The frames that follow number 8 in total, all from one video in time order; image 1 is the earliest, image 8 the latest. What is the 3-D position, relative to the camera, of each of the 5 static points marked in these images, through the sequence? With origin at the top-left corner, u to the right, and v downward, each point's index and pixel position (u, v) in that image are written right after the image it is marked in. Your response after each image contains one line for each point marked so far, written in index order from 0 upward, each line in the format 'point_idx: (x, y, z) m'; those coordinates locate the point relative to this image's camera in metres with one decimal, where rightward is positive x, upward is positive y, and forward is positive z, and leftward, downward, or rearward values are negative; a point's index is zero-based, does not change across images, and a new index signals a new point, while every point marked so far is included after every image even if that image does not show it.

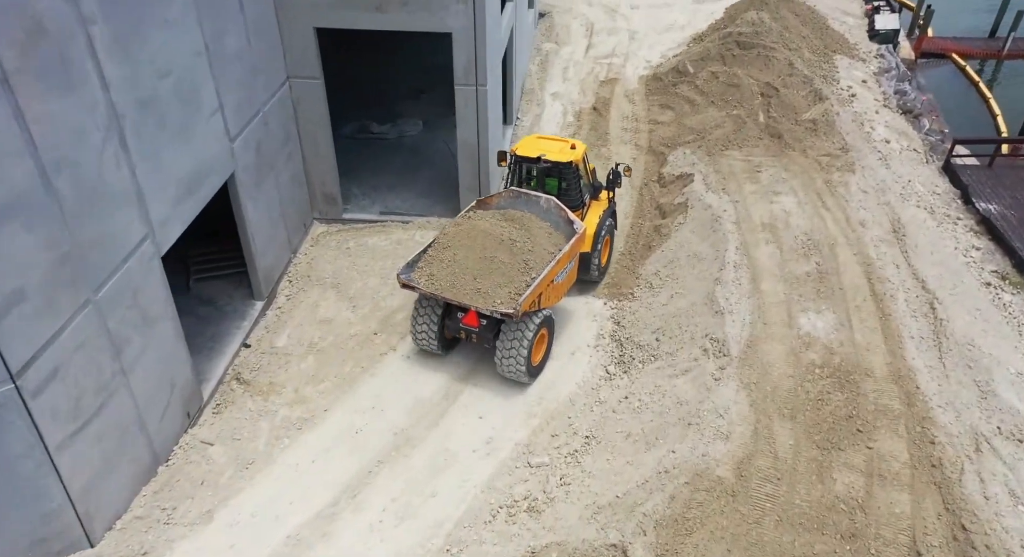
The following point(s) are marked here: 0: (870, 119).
0: (+7.7, +3.4, +17.0) m
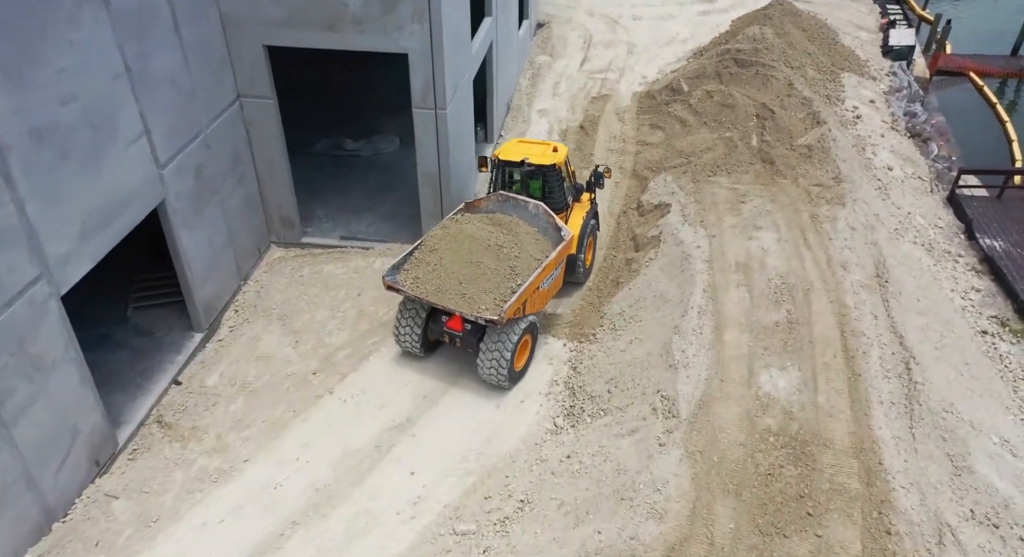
0: (+7.4, +2.7, +16.1) m
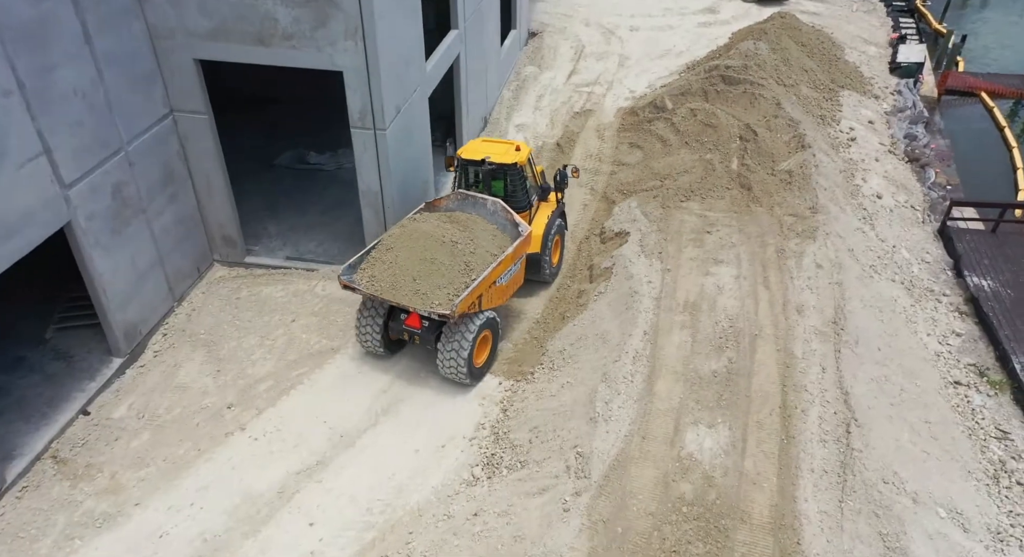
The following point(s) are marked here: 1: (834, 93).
0: (+6.8, +2.1, +15.2) m
1: (+7.2, +4.1, +17.7) m
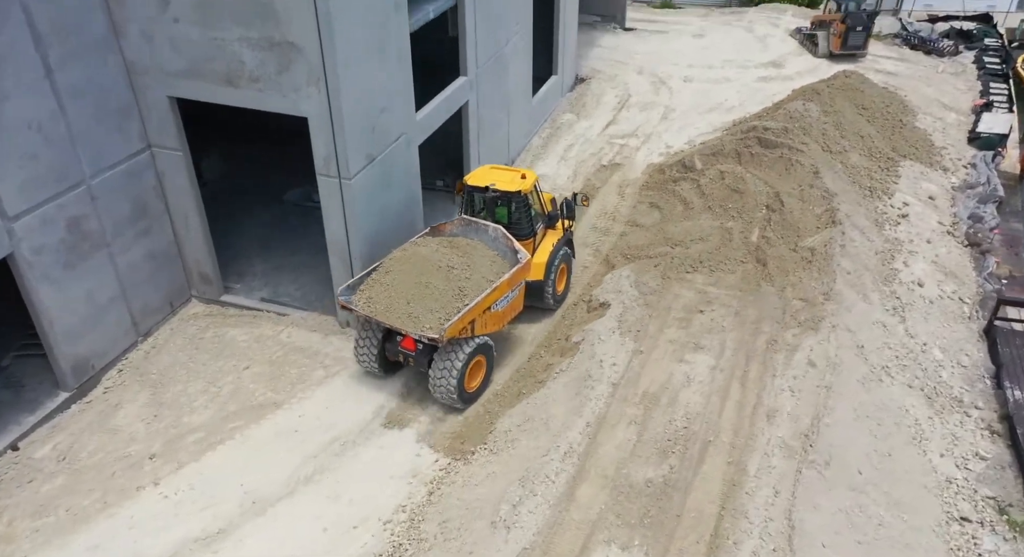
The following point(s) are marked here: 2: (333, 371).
0: (+6.9, +0.5, +13.8) m
1: (+7.8, +2.4, +16.3) m
2: (-2.3, -1.2, +10.3) m
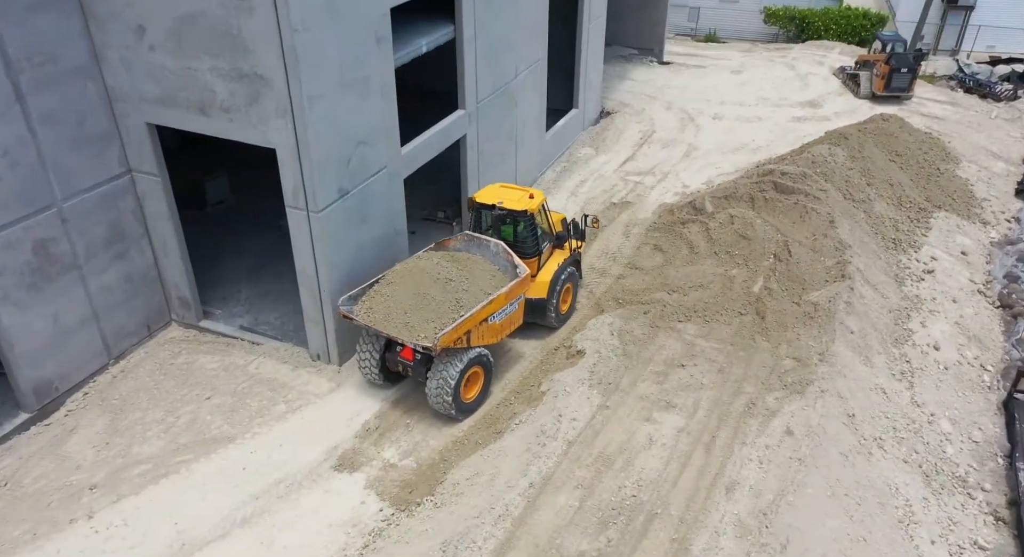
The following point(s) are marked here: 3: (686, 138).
0: (+6.8, -0.5, +12.9) m
1: (+7.9, +1.3, +15.4) m
2: (-2.7, -1.6, +10.0) m
3: (+4.1, +3.3, +18.8) m
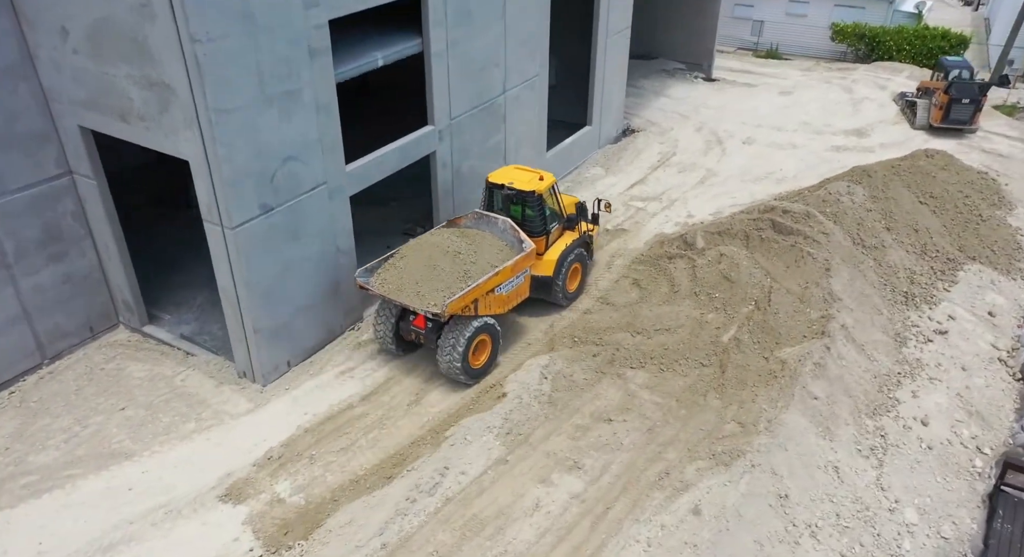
0: (+6.1, -1.4, +11.5) m
1: (+7.6, +0.3, +13.8) m
2: (-3.8, -1.8, +9.7) m
3: (+4.4, +2.6, +17.7) m
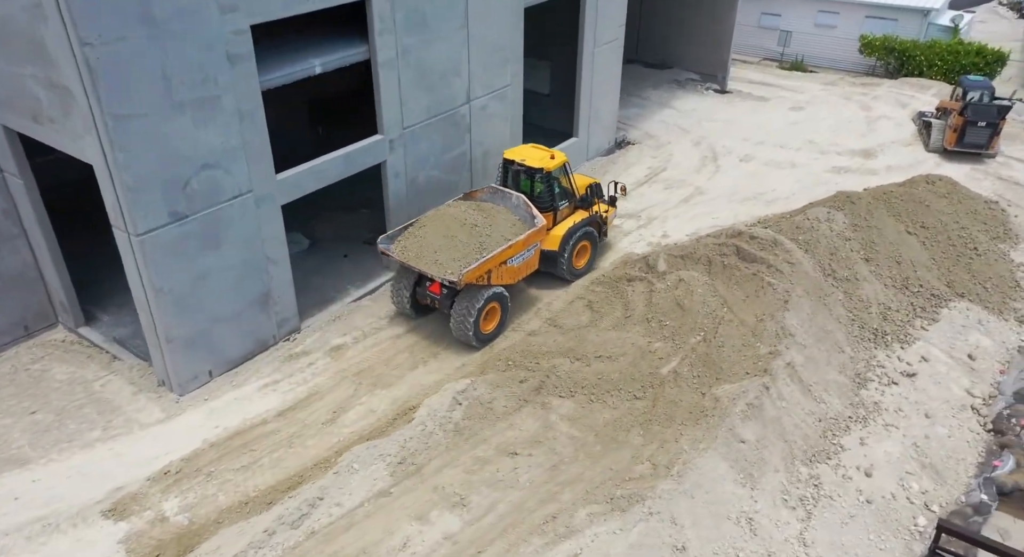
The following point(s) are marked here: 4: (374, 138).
0: (+5.1, -1.9, +10.7) m
1: (+6.8, -0.3, +13.0) m
2: (-4.9, -1.9, +9.6) m
3: (+4.0, +2.1, +17.0) m
4: (-2.1, +2.1, +11.8) m
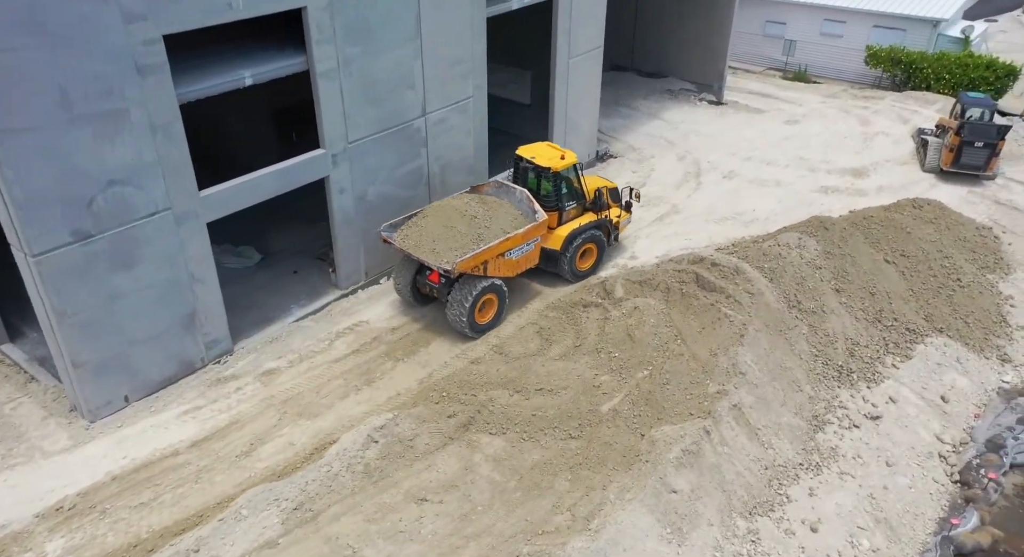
0: (+4.2, -2.4, +10.0) m
1: (+6.0, -0.9, +12.2) m
2: (-5.8, -2.1, +9.2) m
3: (+3.4, +1.7, +16.3) m
4: (-2.9, +1.8, +11.3) m
